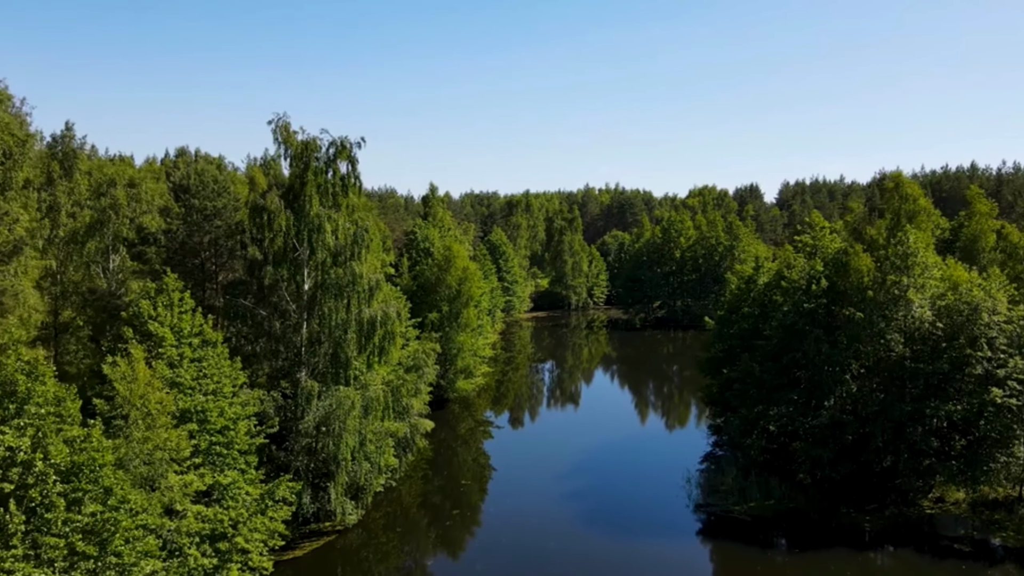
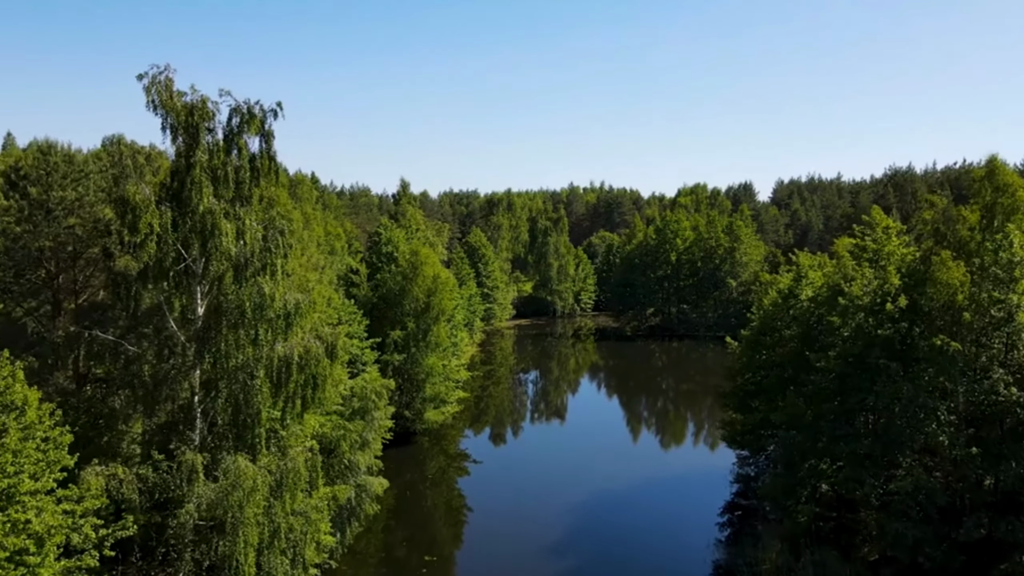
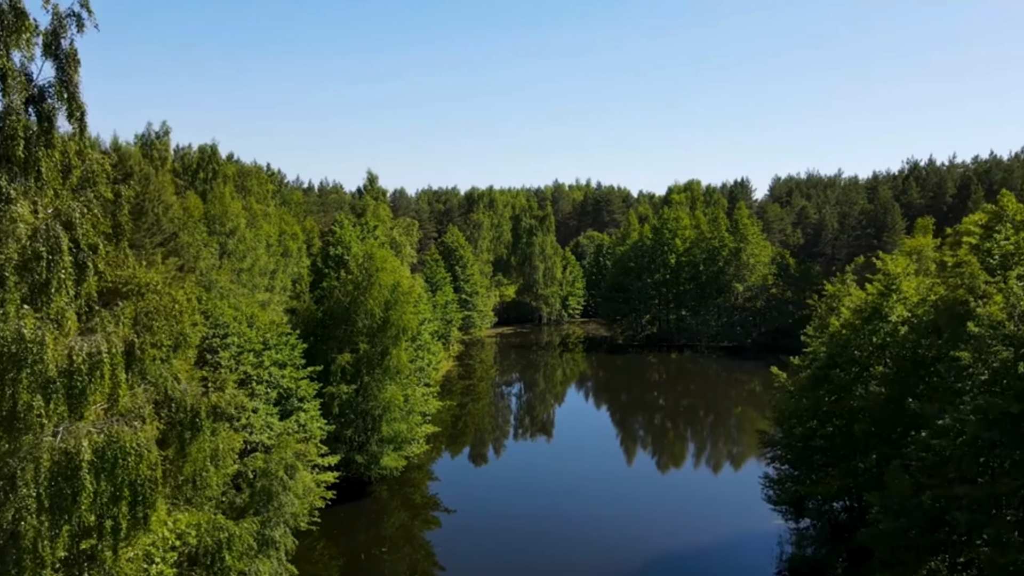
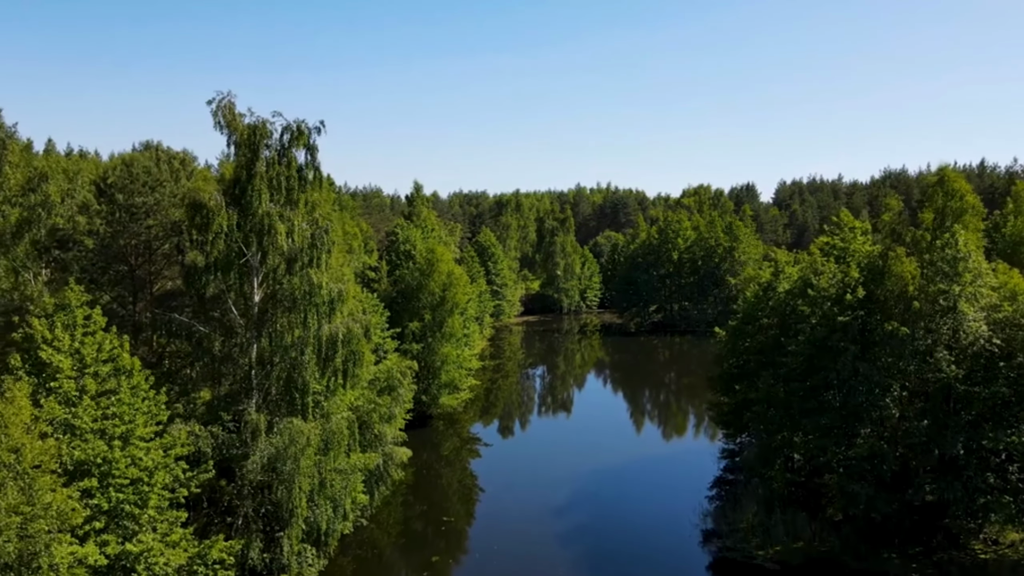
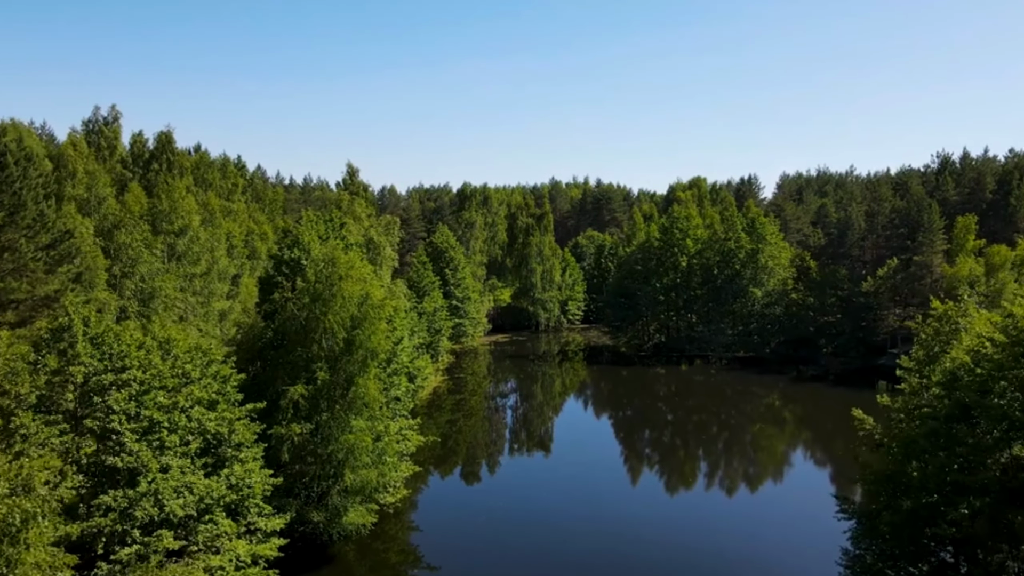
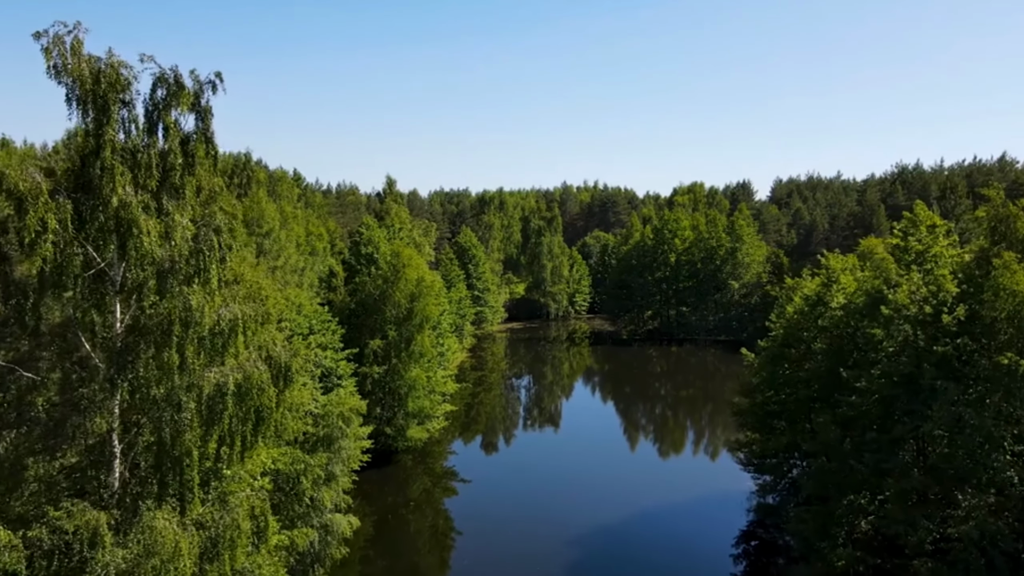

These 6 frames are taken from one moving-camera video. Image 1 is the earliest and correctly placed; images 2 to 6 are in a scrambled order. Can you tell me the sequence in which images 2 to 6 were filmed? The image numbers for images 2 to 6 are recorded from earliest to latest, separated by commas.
4, 2, 6, 3, 5
